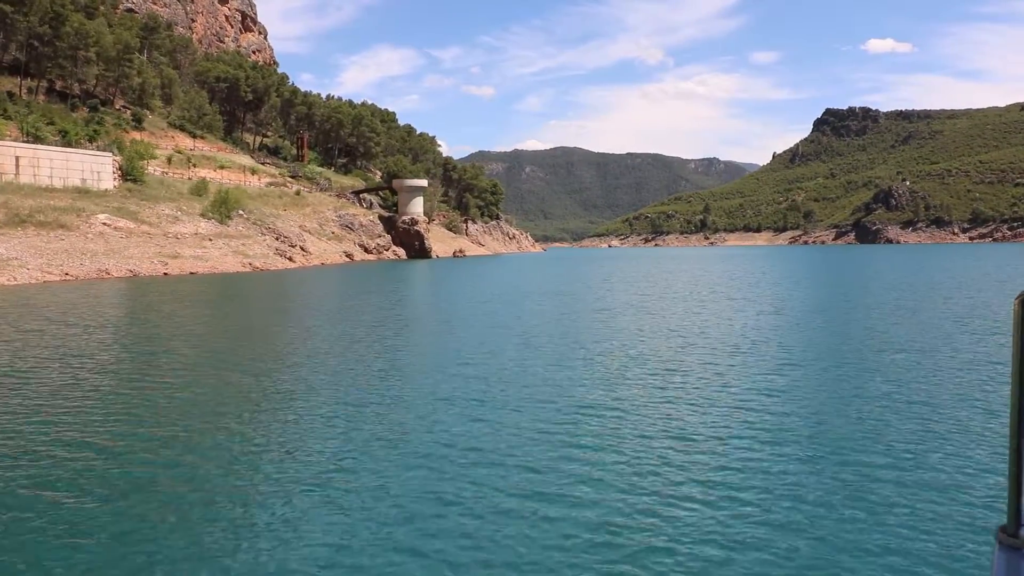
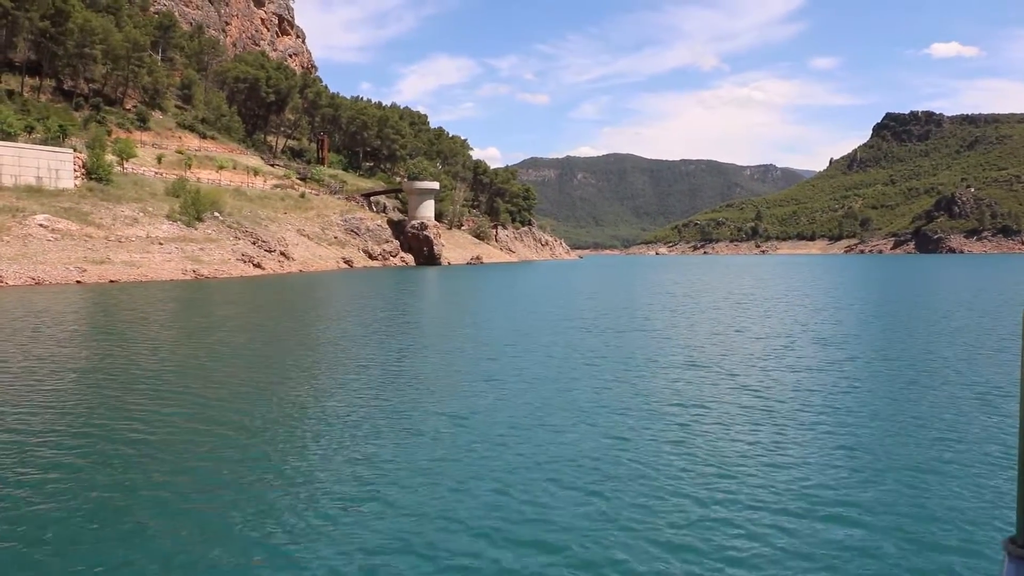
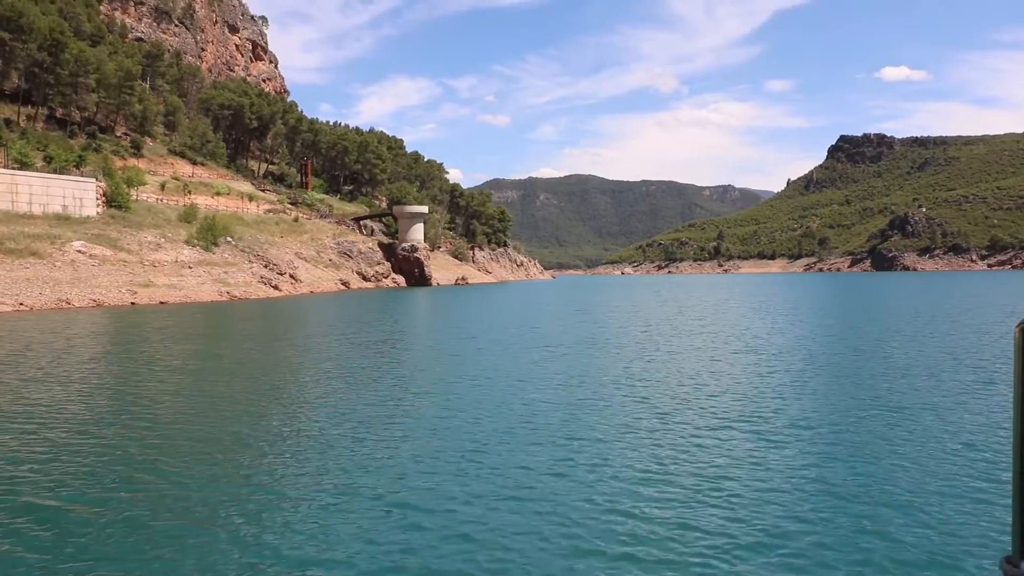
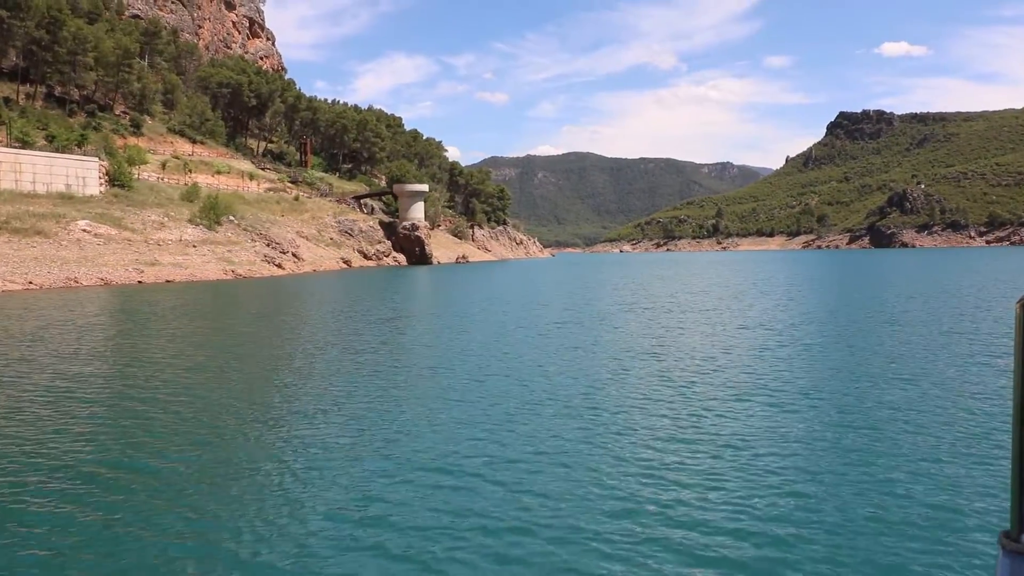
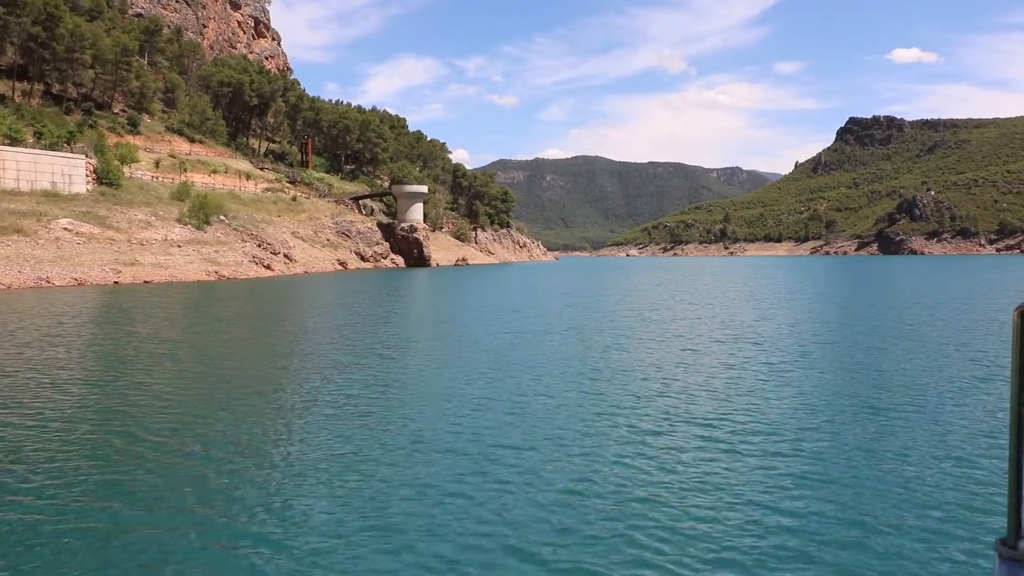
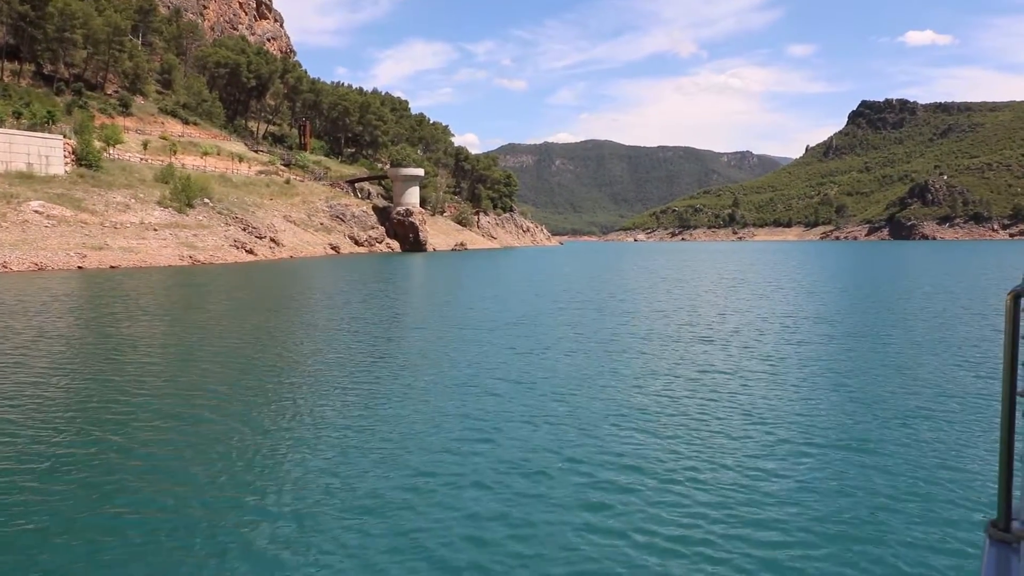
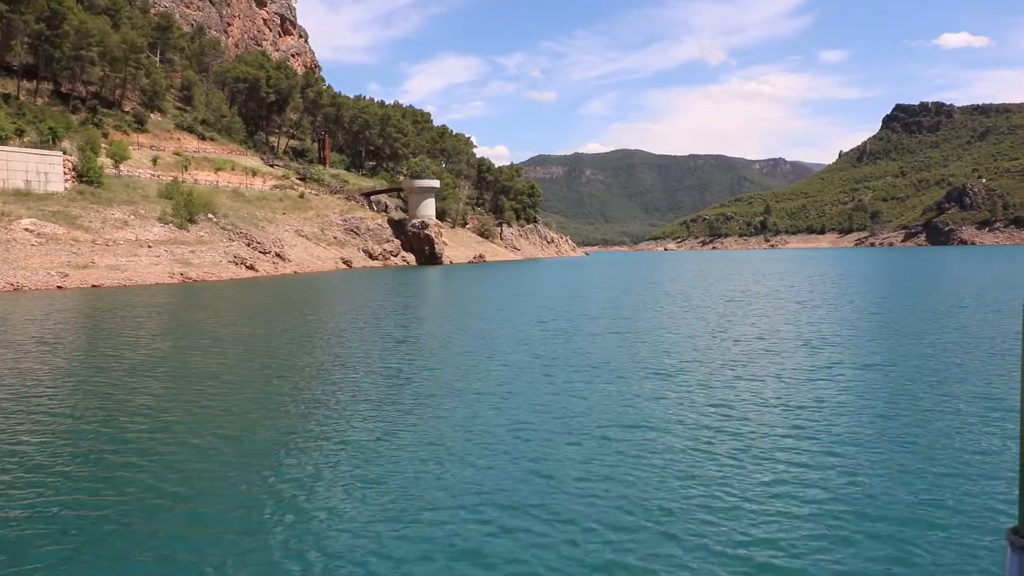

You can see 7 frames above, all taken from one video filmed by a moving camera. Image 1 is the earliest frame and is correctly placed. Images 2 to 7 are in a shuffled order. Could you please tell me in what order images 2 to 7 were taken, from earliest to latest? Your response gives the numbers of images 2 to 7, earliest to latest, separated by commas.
4, 3, 5, 6, 2, 7
